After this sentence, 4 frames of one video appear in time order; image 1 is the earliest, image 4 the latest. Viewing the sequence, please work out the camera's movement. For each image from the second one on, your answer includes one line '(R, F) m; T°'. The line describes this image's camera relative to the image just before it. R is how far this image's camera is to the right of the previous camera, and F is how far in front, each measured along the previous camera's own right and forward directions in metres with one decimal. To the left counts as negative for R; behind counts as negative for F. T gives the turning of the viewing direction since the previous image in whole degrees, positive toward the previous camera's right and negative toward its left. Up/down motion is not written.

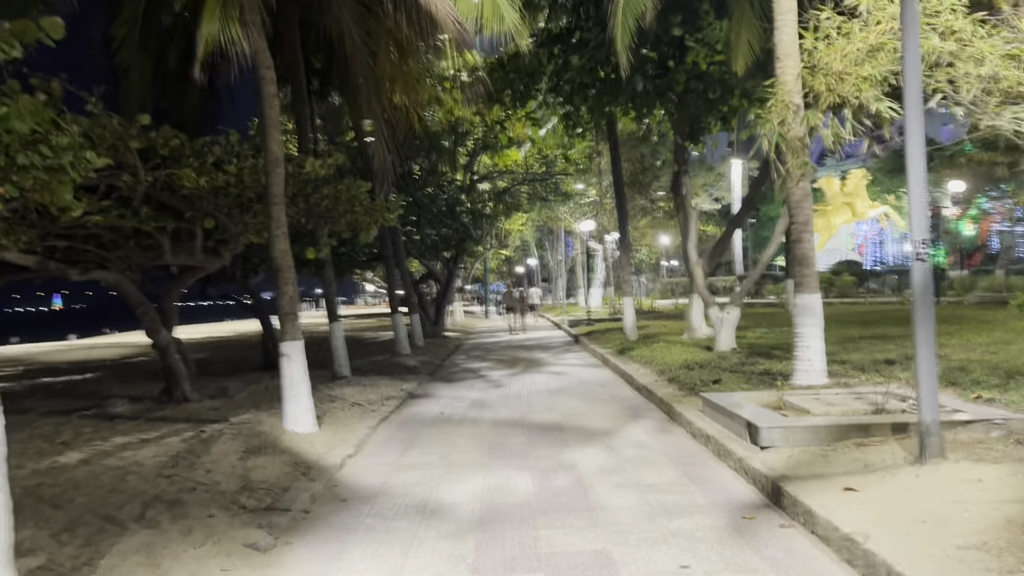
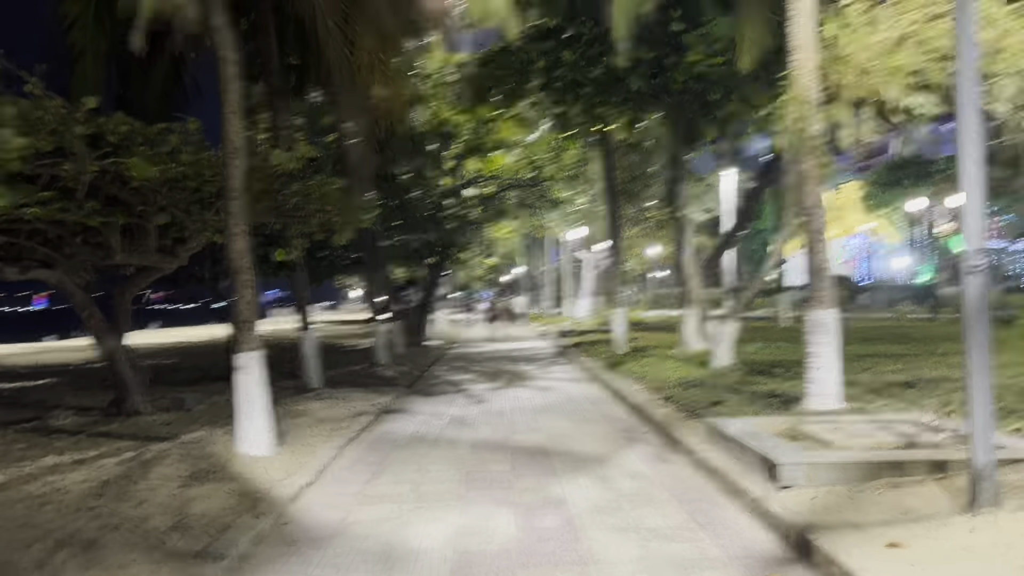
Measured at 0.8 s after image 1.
(0.0, +0.9) m; +1°
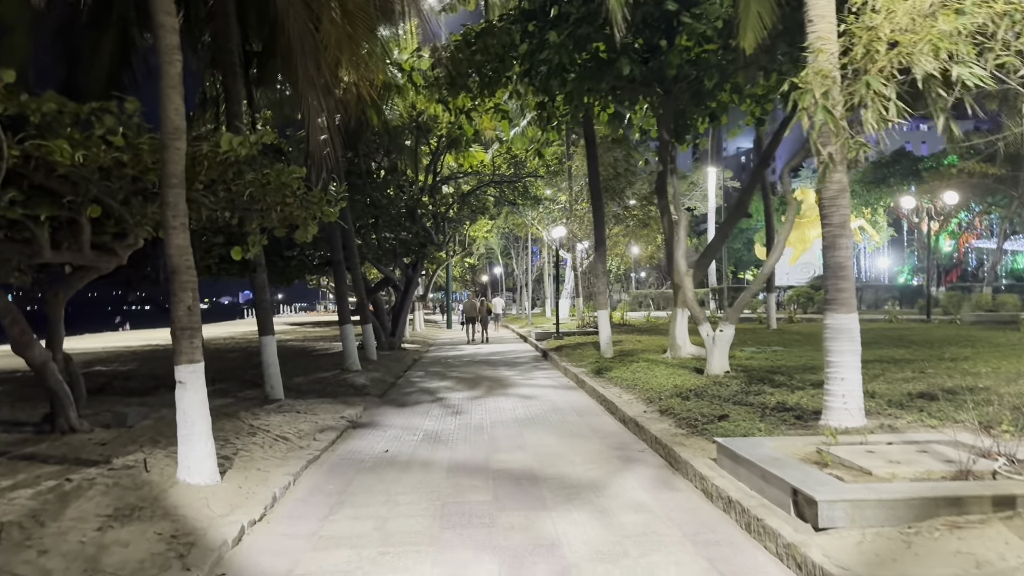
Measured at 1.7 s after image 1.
(0.0, +1.0) m; +2°
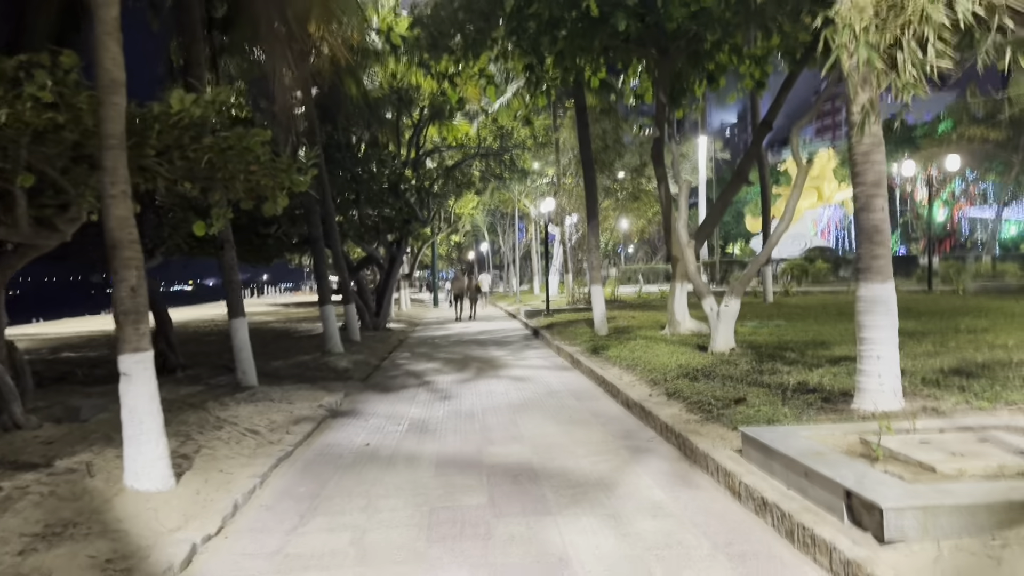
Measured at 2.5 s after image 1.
(-0.1, +0.8) m; +1°
